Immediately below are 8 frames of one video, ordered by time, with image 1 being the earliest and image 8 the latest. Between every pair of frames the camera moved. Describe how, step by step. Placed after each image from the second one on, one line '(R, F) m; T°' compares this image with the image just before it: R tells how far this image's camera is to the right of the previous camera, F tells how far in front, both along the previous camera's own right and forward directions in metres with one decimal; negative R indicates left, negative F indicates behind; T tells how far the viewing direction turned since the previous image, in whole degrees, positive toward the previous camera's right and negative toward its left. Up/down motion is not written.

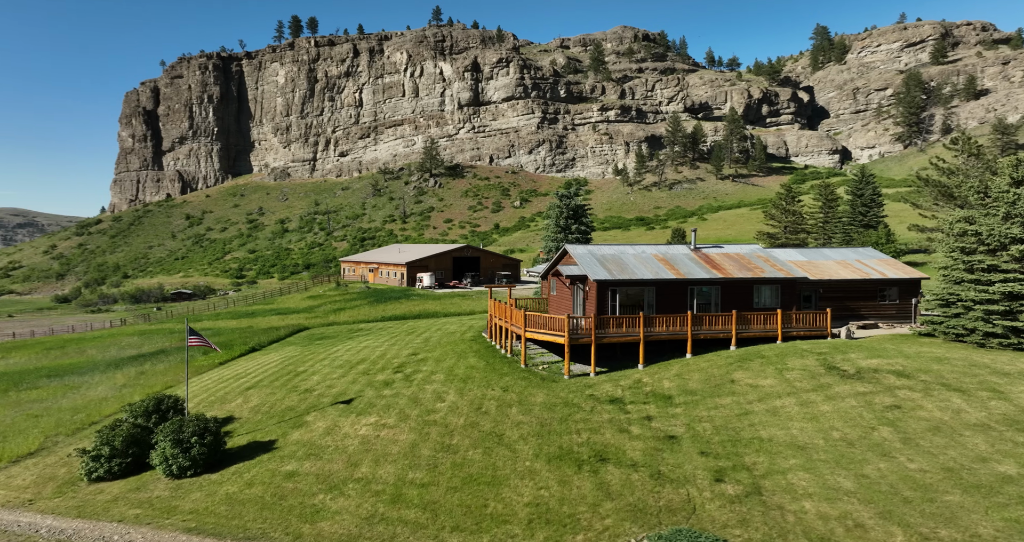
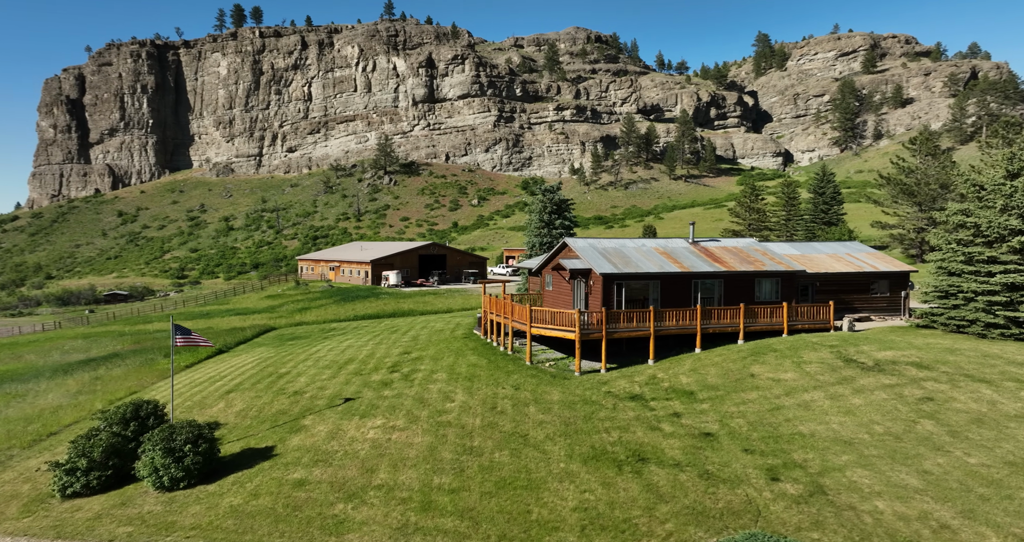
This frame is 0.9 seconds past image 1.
(-2.2, +1.1) m; +5°
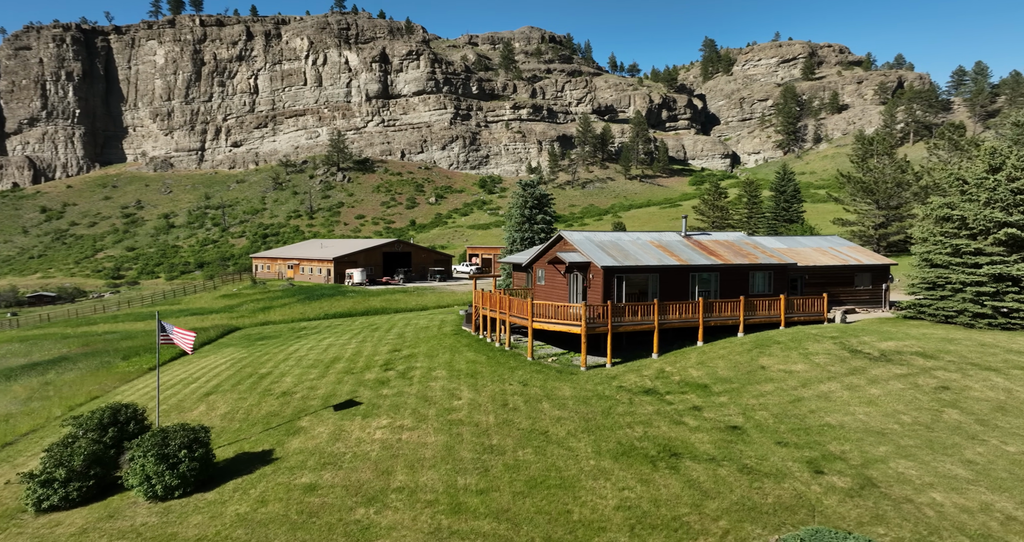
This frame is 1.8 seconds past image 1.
(-1.9, +0.8) m; +4°
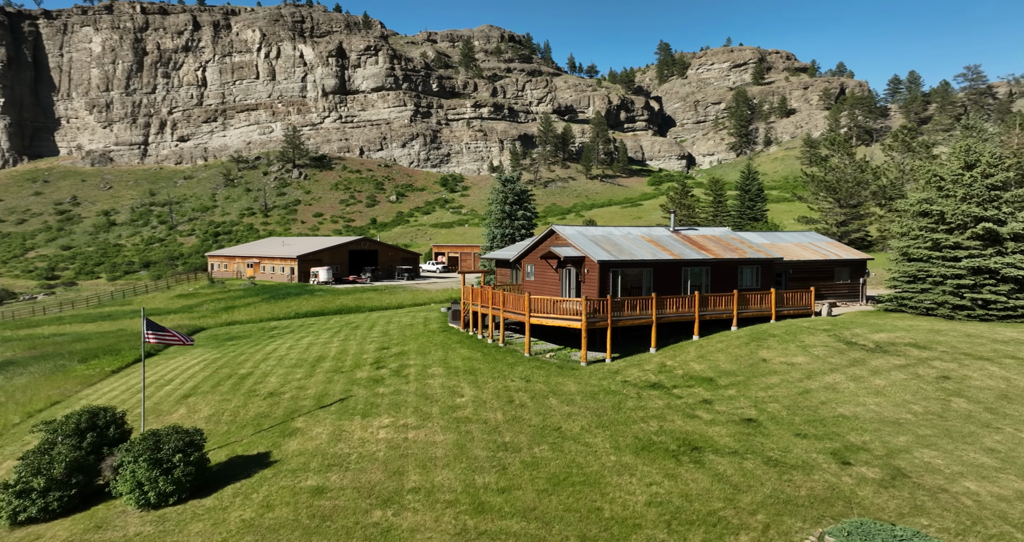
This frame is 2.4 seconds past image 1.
(-1.5, +0.5) m; +4°
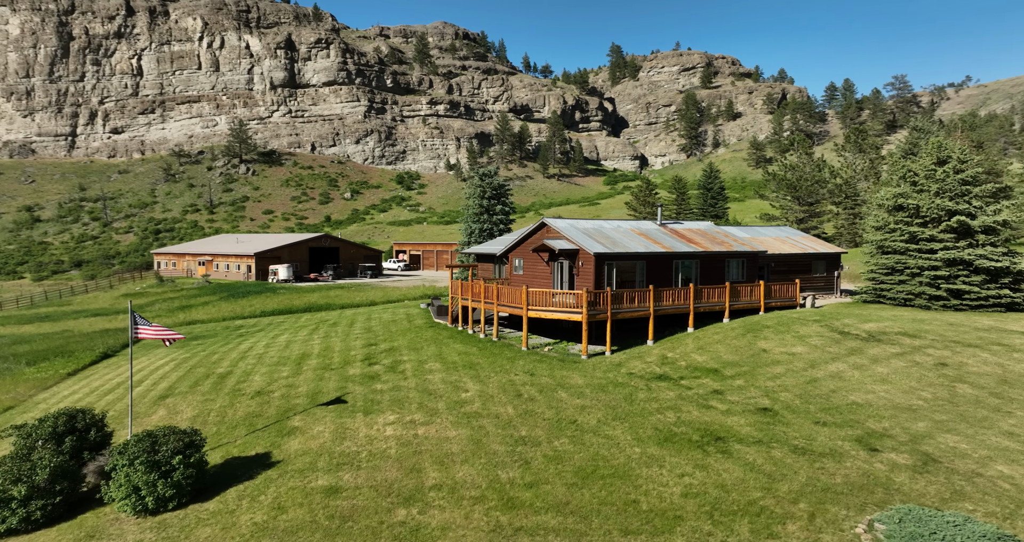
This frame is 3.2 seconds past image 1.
(-1.7, +0.5) m; +4°
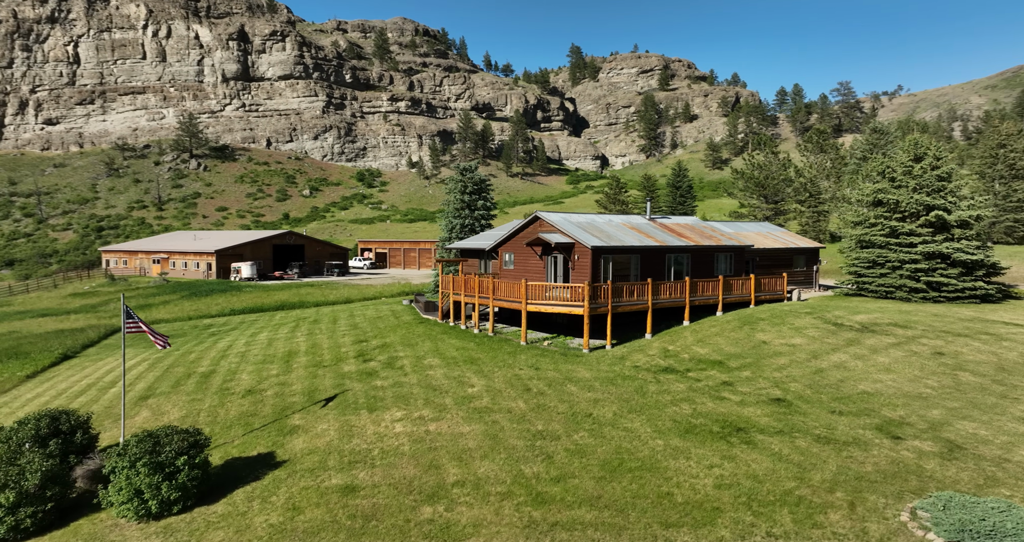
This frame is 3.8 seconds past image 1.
(-1.5, +0.4) m; +4°
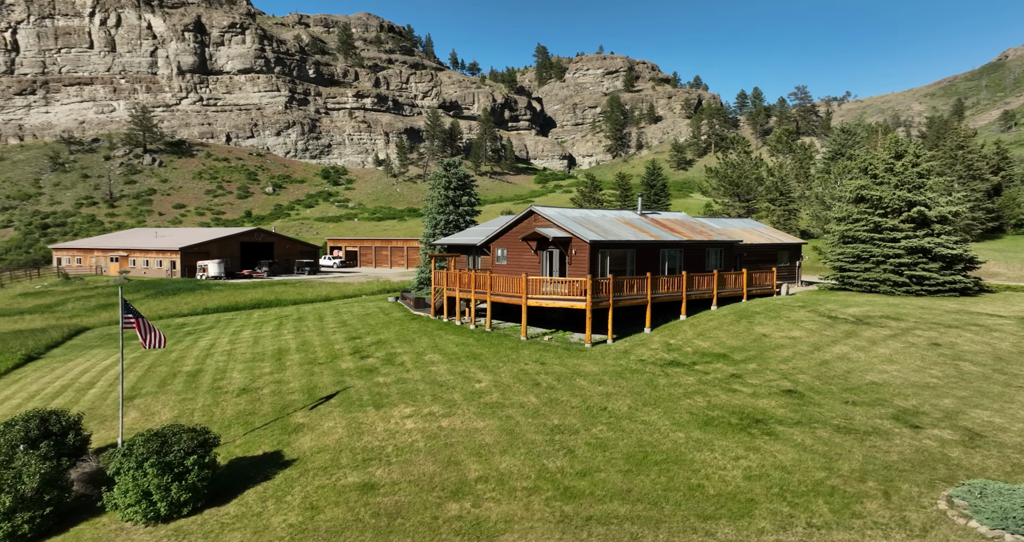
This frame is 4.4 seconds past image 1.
(-1.3, +0.3) m; +3°
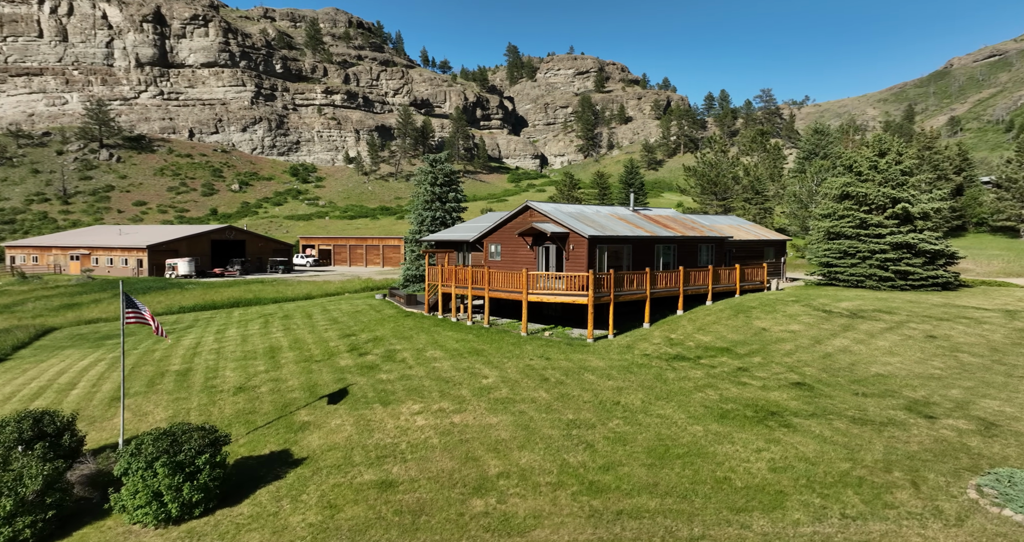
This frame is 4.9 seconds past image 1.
(-1.1, +0.3) m; +3°
